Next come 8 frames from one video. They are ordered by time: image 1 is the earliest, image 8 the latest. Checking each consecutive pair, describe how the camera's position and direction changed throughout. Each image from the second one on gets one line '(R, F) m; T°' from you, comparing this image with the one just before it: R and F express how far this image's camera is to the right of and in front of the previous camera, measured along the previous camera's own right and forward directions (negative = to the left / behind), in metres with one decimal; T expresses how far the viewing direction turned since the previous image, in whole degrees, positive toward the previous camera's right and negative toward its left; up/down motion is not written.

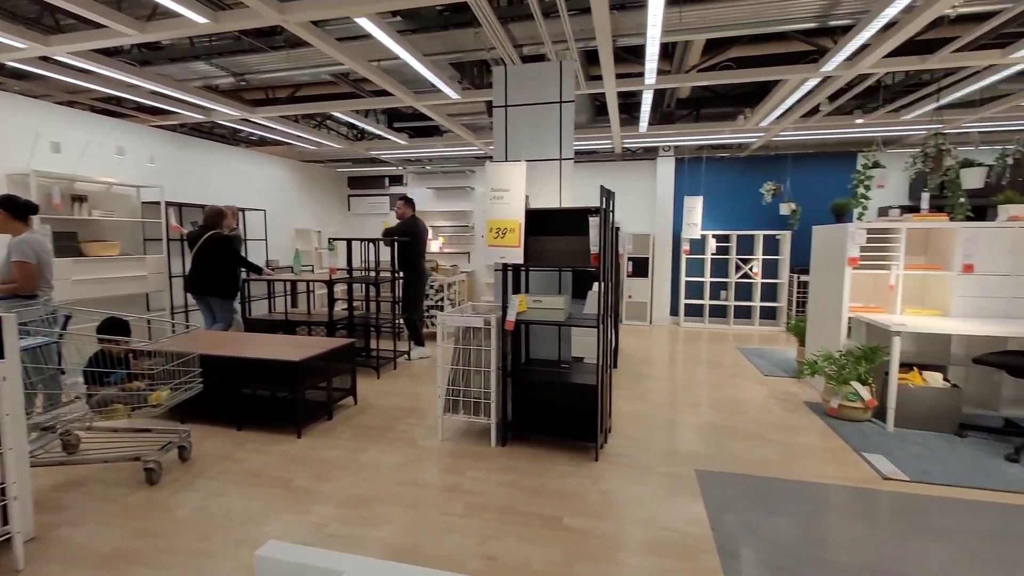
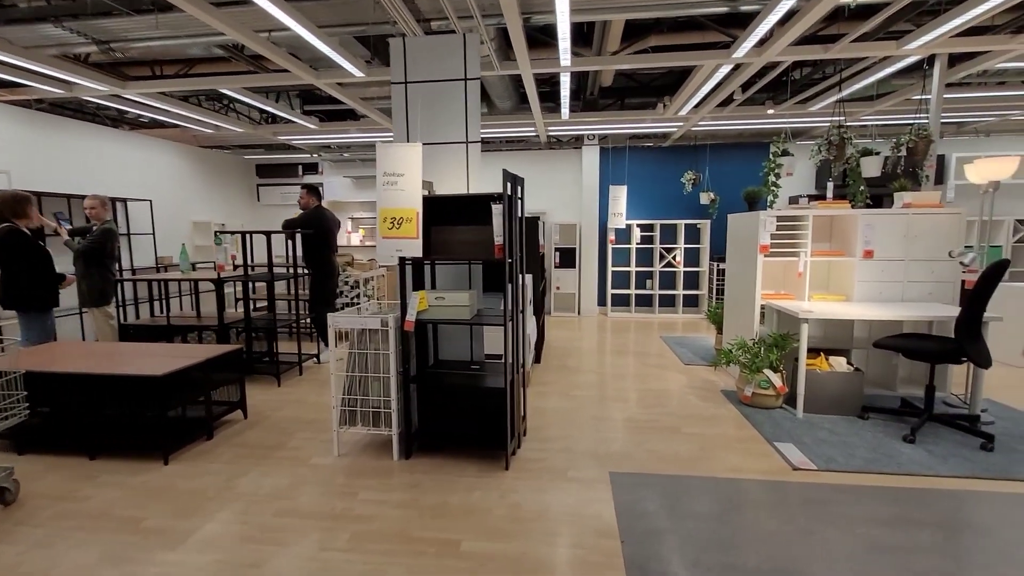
(+0.2, +0.3) m; +7°
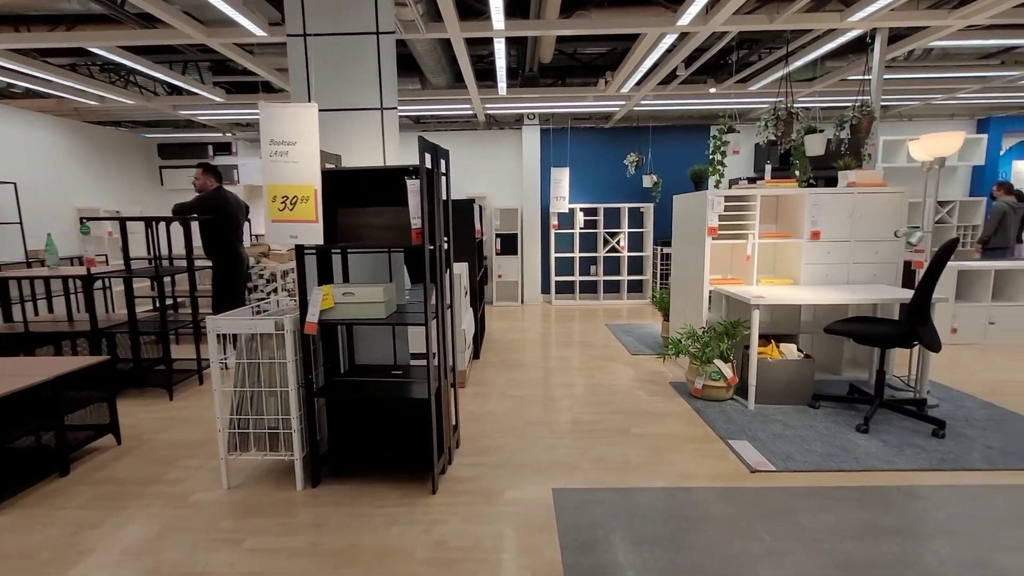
(+0.1, +0.4) m; +6°
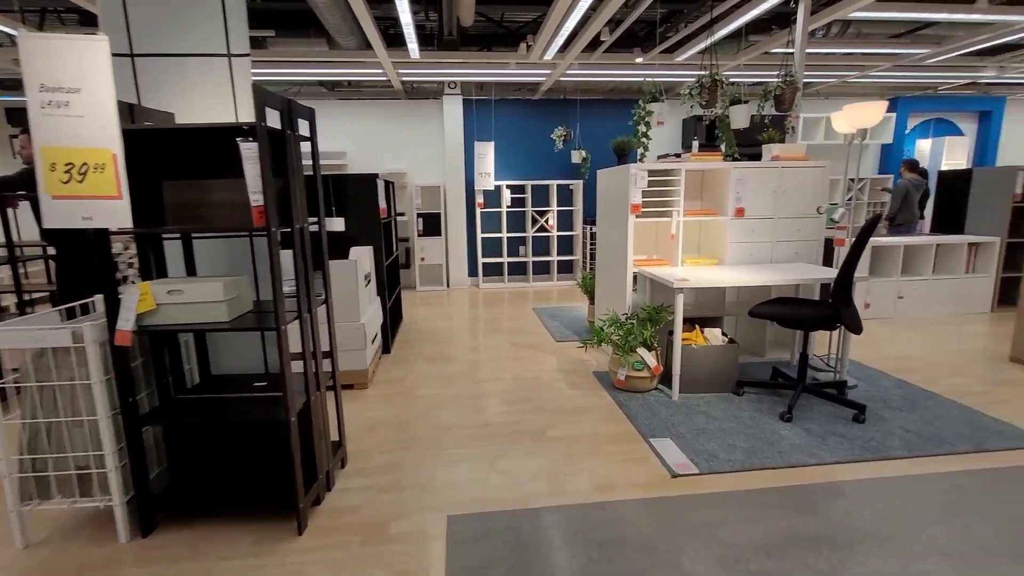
(+0.3, +0.4) m; +7°
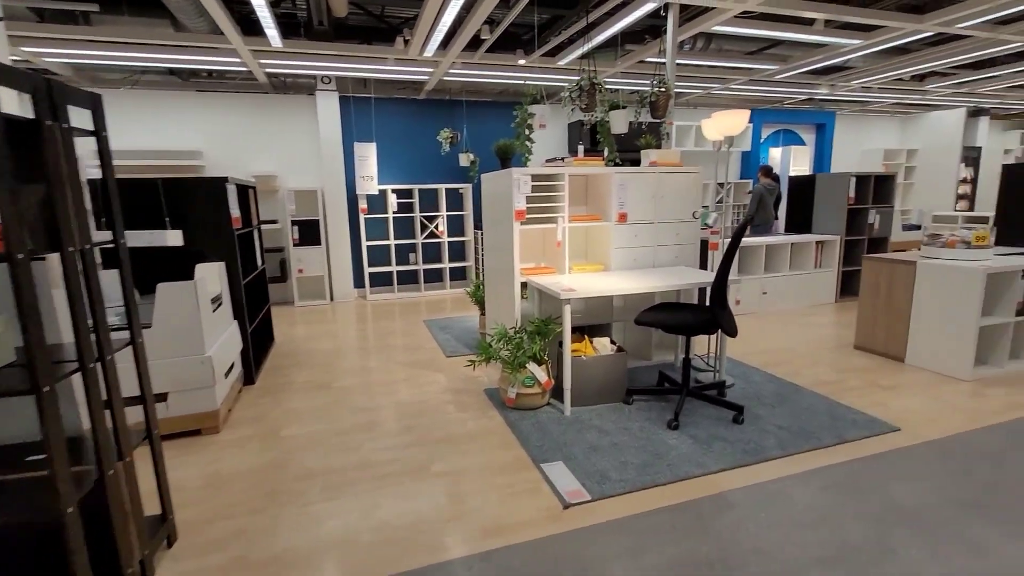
(+0.1, +0.2) m; +12°
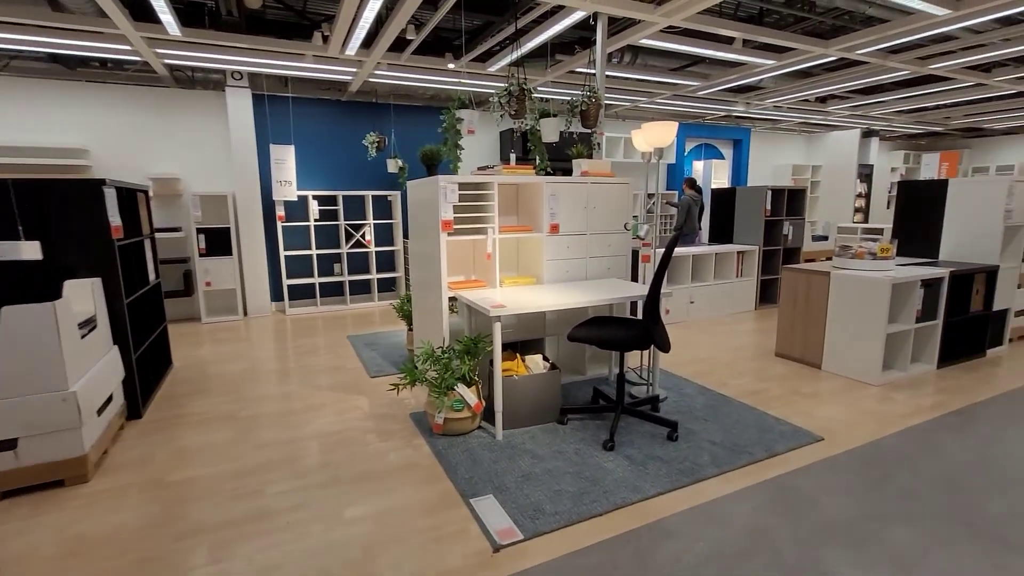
(+0.1, +0.2) m; +8°
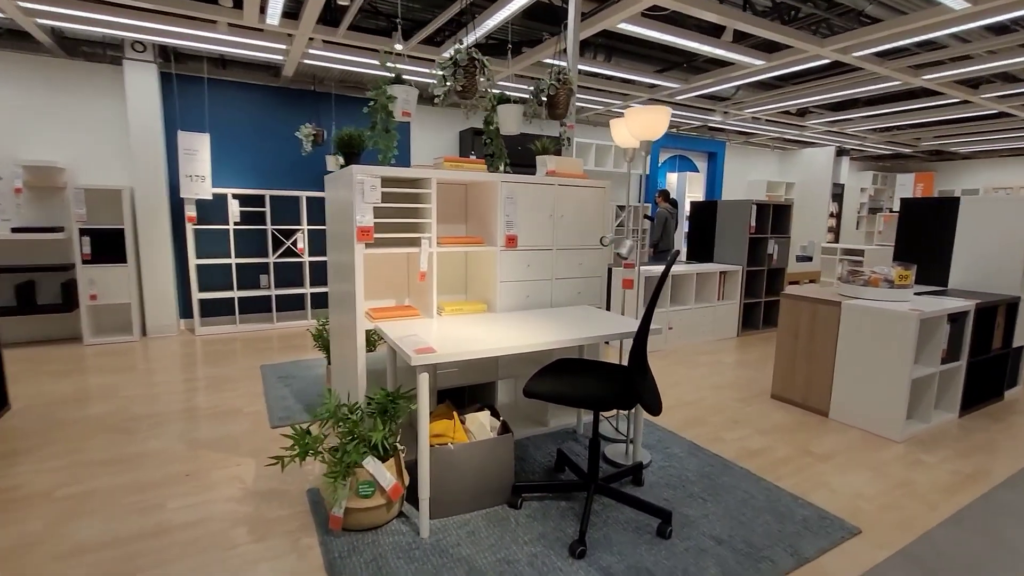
(+0.1, +0.8) m; +4°
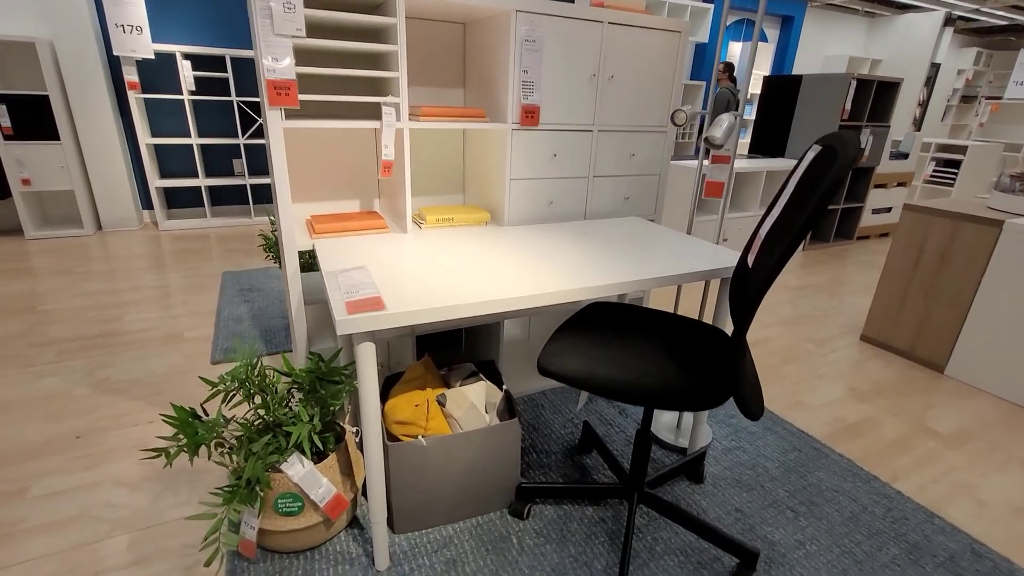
(0.0, +0.9) m; -2°
